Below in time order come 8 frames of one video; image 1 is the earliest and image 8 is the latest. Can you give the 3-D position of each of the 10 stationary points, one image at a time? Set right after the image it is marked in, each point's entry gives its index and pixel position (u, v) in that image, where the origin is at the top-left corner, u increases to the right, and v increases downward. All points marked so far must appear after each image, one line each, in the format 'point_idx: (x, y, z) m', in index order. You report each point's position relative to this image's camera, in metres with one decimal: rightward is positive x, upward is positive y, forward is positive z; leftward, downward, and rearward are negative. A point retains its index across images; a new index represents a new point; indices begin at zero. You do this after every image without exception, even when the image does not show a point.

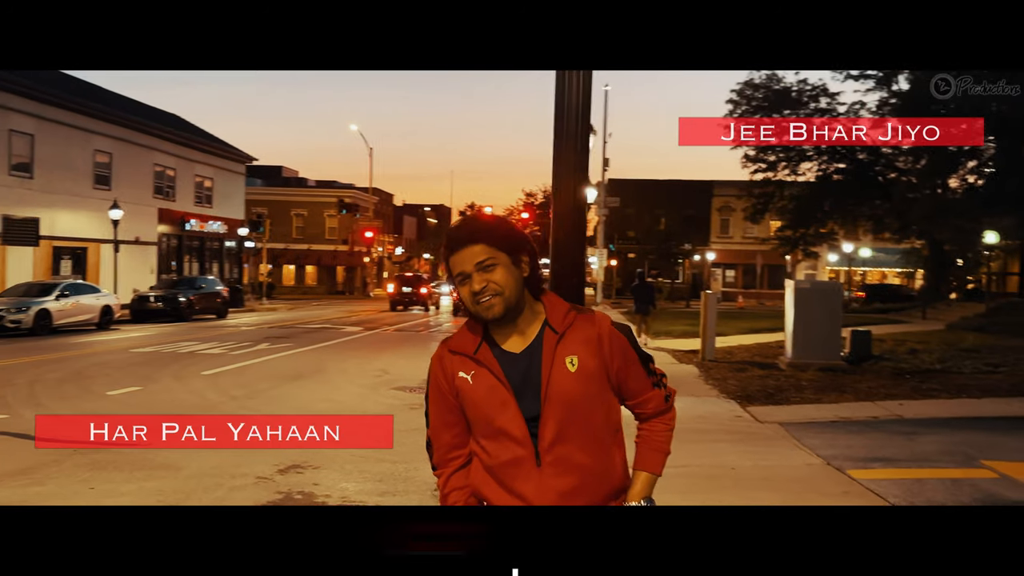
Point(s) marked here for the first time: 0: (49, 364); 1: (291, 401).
0: (-8.1, -1.3, +14.4) m
1: (-3.1, -1.6, +11.6) m
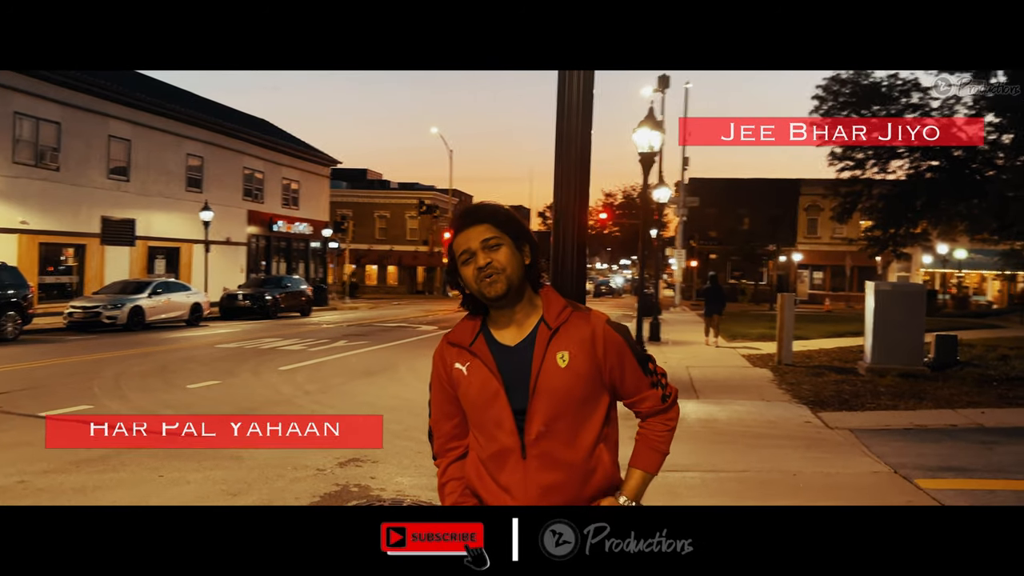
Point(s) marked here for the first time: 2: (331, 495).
0: (-6.8, -1.3, +15.1) m
1: (-2.2, -1.6, +11.8) m
2: (-1.5, -1.7, +6.8) m
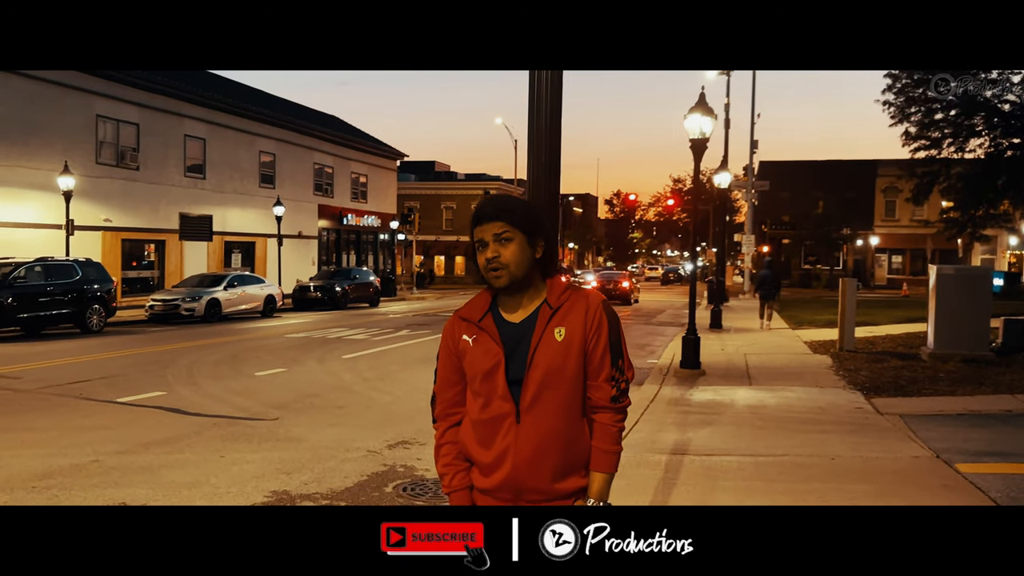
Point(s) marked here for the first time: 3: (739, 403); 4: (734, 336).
0: (-5.8, -1.2, +15.9) m
1: (-1.4, -1.4, +12.2) m
2: (-1.2, -1.6, +7.1) m
3: (+2.8, -1.4, +10.4) m
4: (+5.0, -1.1, +18.8) m
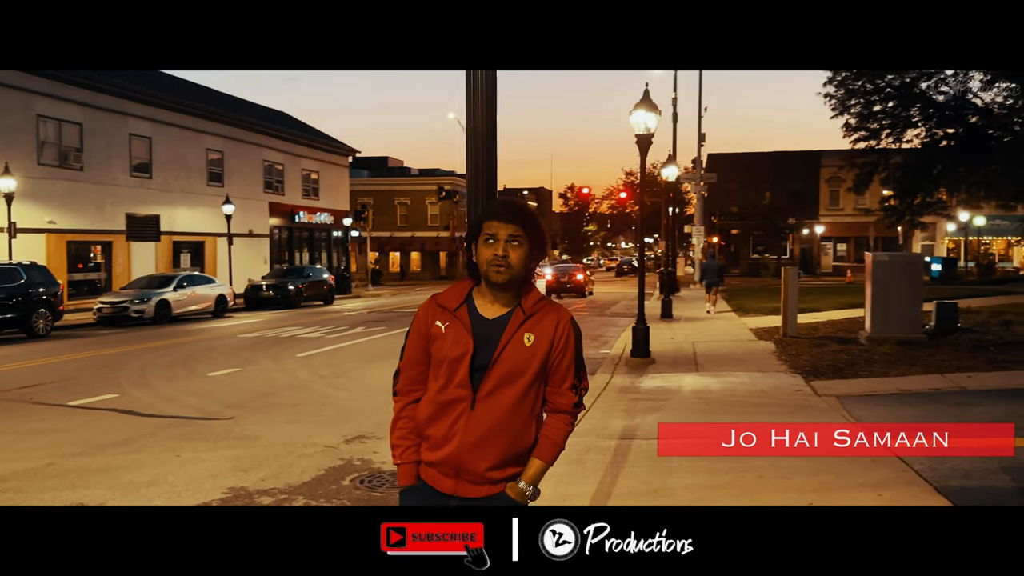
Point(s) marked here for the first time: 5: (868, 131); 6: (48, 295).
0: (-6.7, -1.2, +15.8) m
1: (-2.1, -1.4, +12.4) m
2: (-1.6, -1.6, +7.3) m
3: (+2.3, -1.3, +10.8) m
4: (+4.0, -0.9, +19.3) m
5: (+7.8, +3.4, +18.2) m
6: (-11.0, -0.2, +19.6) m
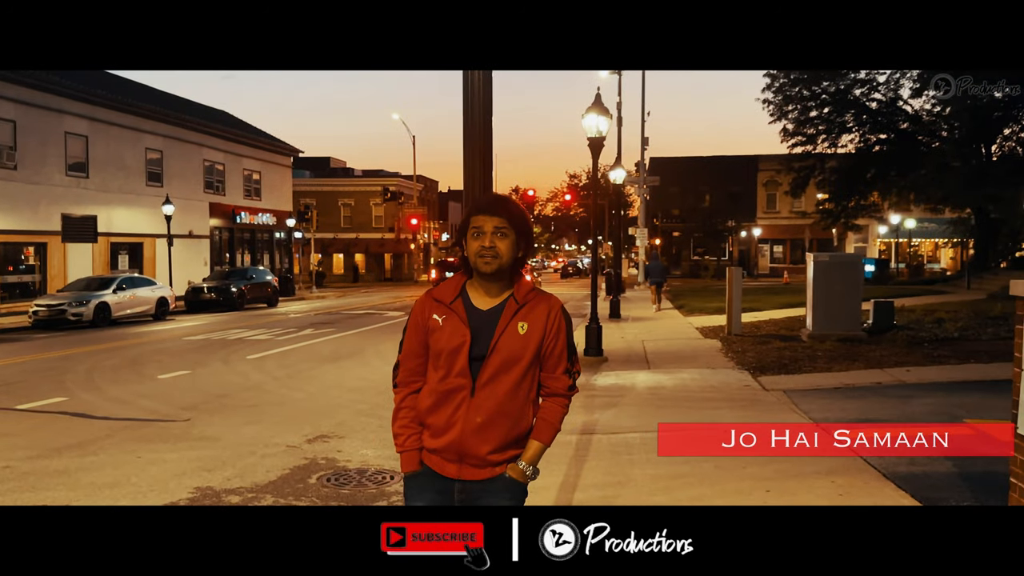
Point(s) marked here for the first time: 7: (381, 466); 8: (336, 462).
0: (-7.6, -1.2, +15.4) m
1: (-2.8, -1.4, +12.3) m
2: (-1.9, -1.6, +7.3) m
3: (+1.7, -1.3, +11.0) m
4: (+2.8, -0.9, +19.6) m
5: (+6.7, +3.4, +18.9) m
6: (-12.2, -0.2, +19.0) m
7: (-1.1, -1.6, +7.3) m
8: (-1.6, -1.6, +7.5) m
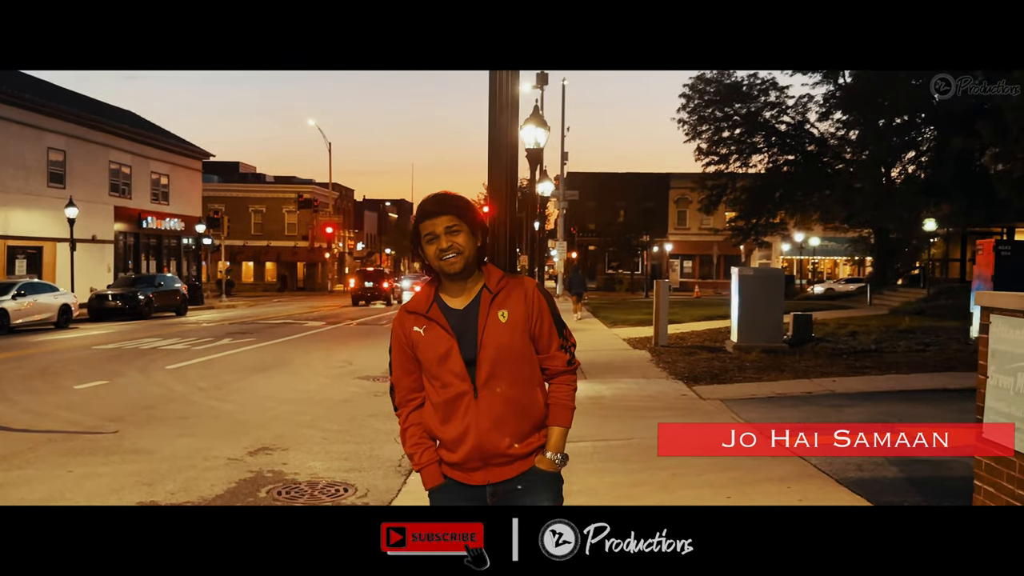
0: (-8.8, -1.3, +14.5) m
1: (-3.7, -1.5, +11.9) m
2: (-2.3, -1.6, +7.0) m
3: (+0.9, -1.4, +11.1) m
4: (+1.1, -1.1, +19.8) m
5: (+5.1, +3.1, +19.5) m
6: (-13.7, -0.3, +17.5) m
7: (-1.5, -1.6, +7.1) m
8: (-2.0, -1.6, +7.2) m
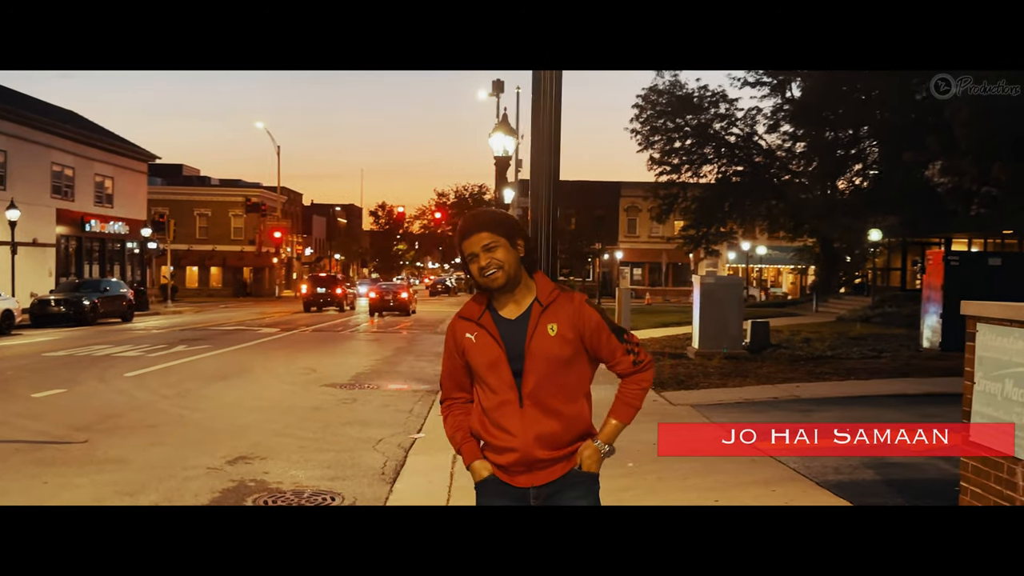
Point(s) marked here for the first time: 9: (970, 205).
0: (-9.4, -1.4, +14.0) m
1: (-4.1, -1.6, +11.7) m
2: (-2.4, -1.7, +6.9) m
3: (+0.5, -1.5, +11.2) m
4: (+0.2, -1.3, +19.9) m
5: (+4.2, +2.9, +19.9) m
6: (-14.5, -0.4, +16.7) m
7: (-1.7, -1.7, +7.1) m
8: (-2.1, -1.7, +7.2) m
9: (+9.2, +1.7, +16.6) m
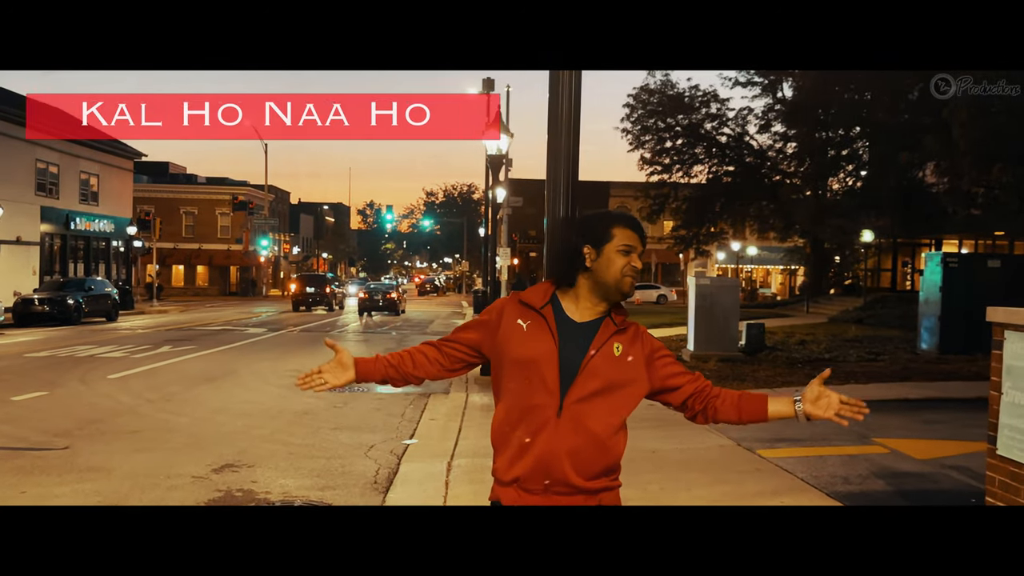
0: (-9.5, -1.4, +13.6) m
1: (-4.2, -1.6, +11.4) m
2: (-2.4, -1.7, +6.7) m
3: (+0.4, -1.6, +11.0) m
4: (0.0, -1.3, +19.7) m
5: (+4.0, +2.9, +19.7) m
6: (-14.6, -0.4, +16.3) m
7: (-1.7, -1.7, +6.8) m
8: (-2.2, -1.7, +6.9) m
9: (+9.0, +1.6, +16.5) m
